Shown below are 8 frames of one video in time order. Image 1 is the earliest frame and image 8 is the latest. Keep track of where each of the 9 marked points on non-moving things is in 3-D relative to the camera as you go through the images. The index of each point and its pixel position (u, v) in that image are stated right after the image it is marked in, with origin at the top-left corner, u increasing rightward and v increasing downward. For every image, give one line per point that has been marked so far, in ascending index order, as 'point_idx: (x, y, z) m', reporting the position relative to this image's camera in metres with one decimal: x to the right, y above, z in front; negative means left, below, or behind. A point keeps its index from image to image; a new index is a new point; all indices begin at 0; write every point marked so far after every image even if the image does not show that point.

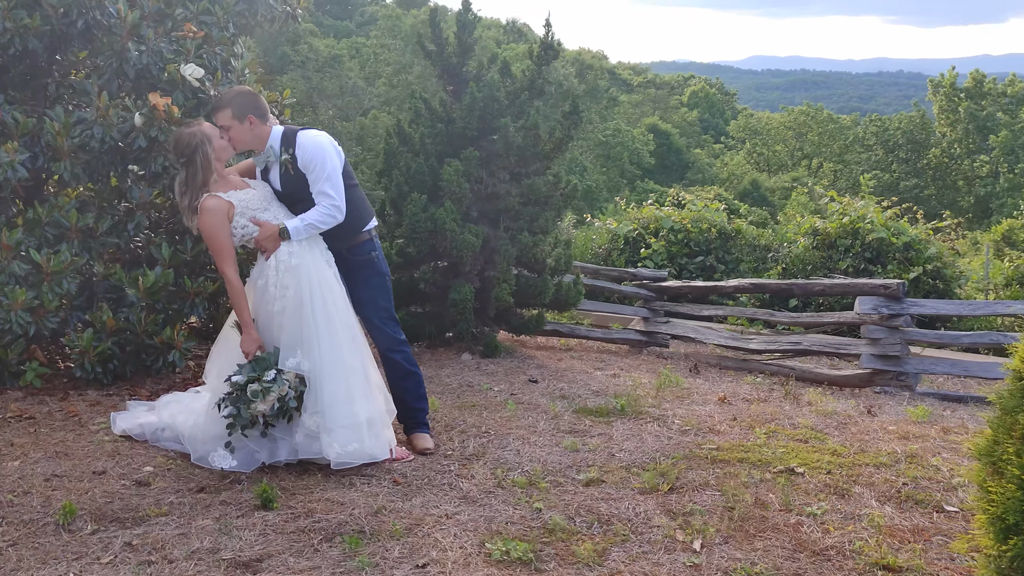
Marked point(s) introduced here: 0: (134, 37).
0: (-1.8, +1.2, +5.1) m
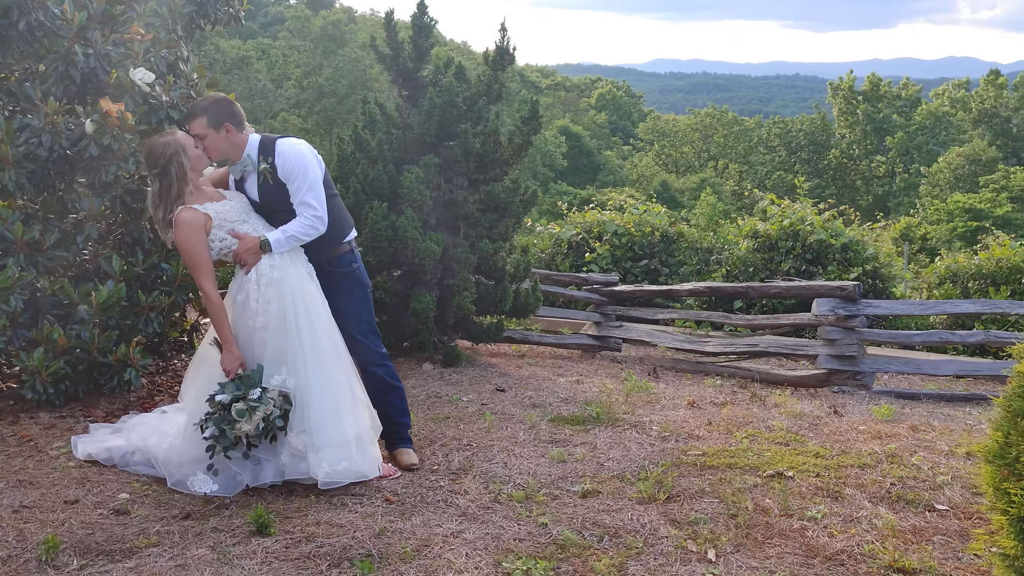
0: (-2.0, +1.2, +4.9) m
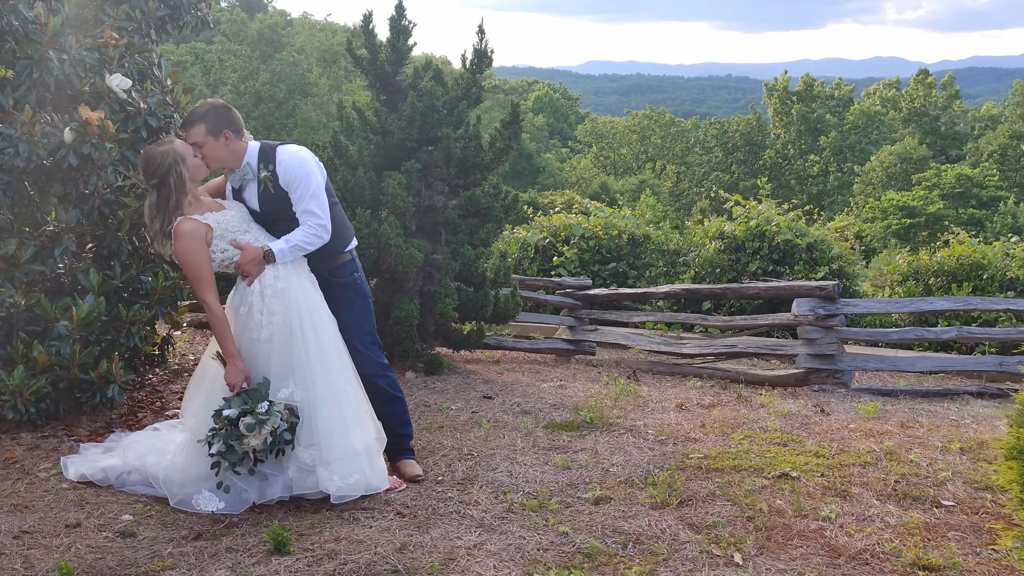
0: (-2.0, +1.1, +4.7) m
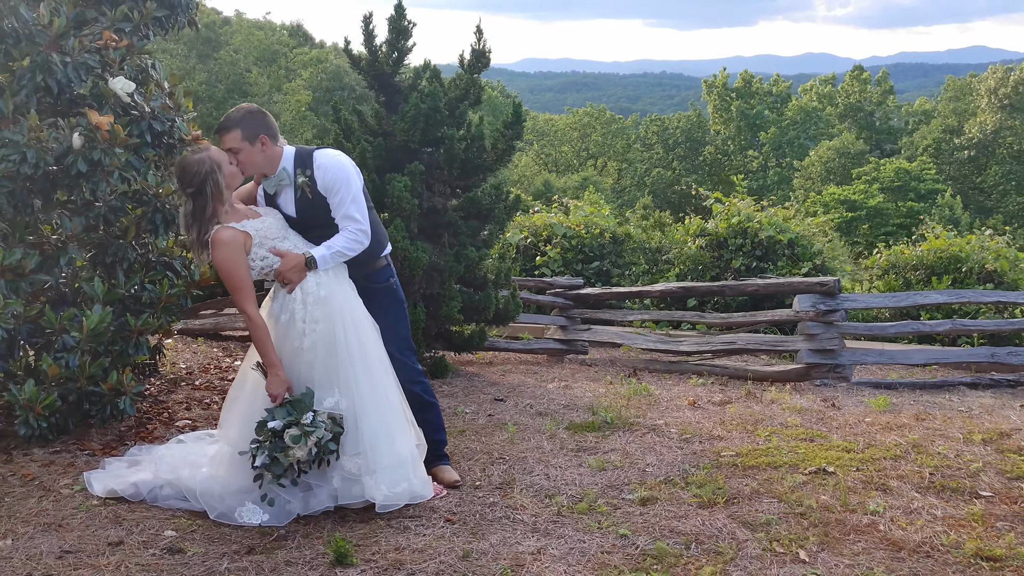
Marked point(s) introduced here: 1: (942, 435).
0: (-2.0, +1.0, +4.5) m
1: (+1.9, -0.6, +4.6) m
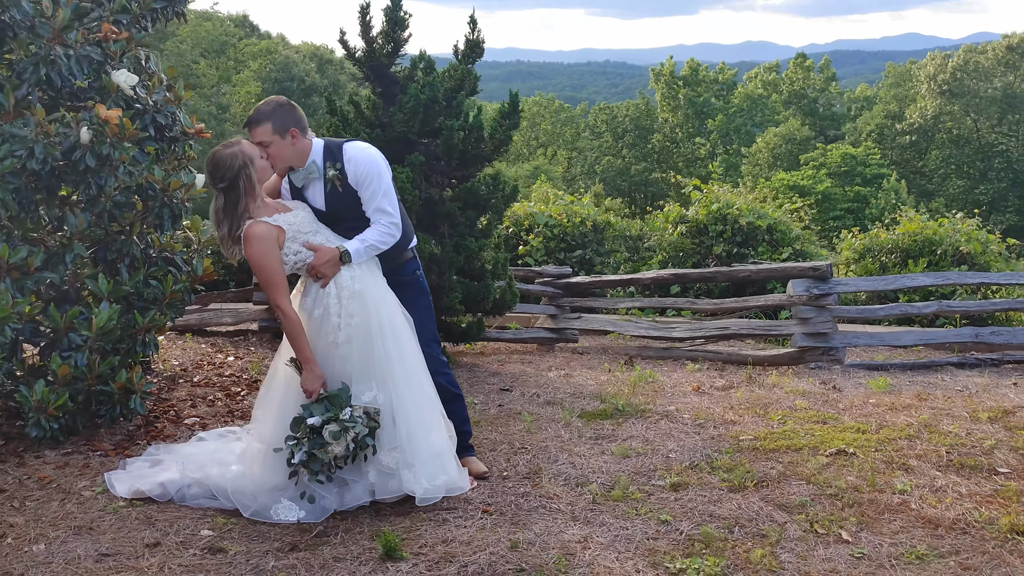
0: (-1.9, +1.0, +4.4) m
1: (+1.9, -0.6, +4.7) m
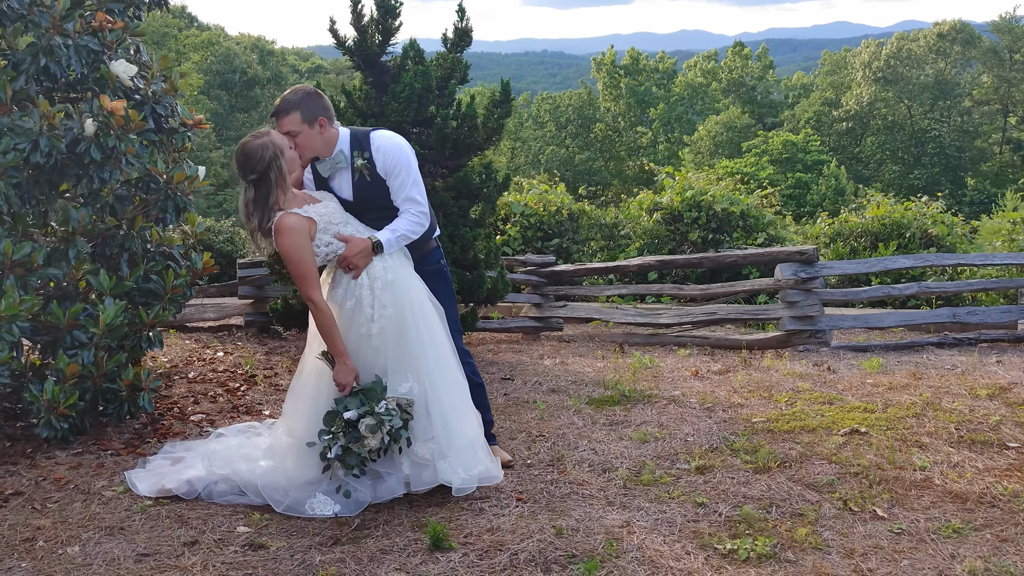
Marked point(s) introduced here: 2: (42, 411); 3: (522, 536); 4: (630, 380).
0: (-1.9, +1.1, +4.3) m
1: (+2.0, -0.5, +4.8) m
2: (-1.9, -0.5, +4.1) m
3: (0.0, -0.8, +3.2) m
4: (+0.6, -0.5, +5.4) m
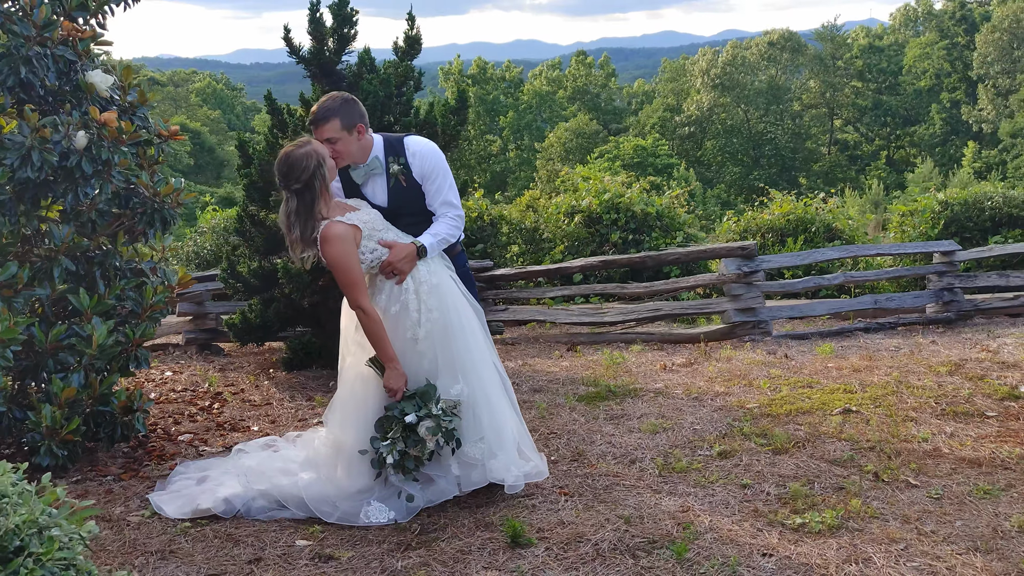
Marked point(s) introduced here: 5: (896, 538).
0: (-1.9, +1.0, +4.1) m
1: (+2.0, -0.4, +5.2) m
2: (-1.8, -0.6, +3.9) m
3: (+0.3, -0.8, +3.3) m
4: (+0.5, -0.5, +5.5) m
5: (+1.1, -0.7, +3.1) m
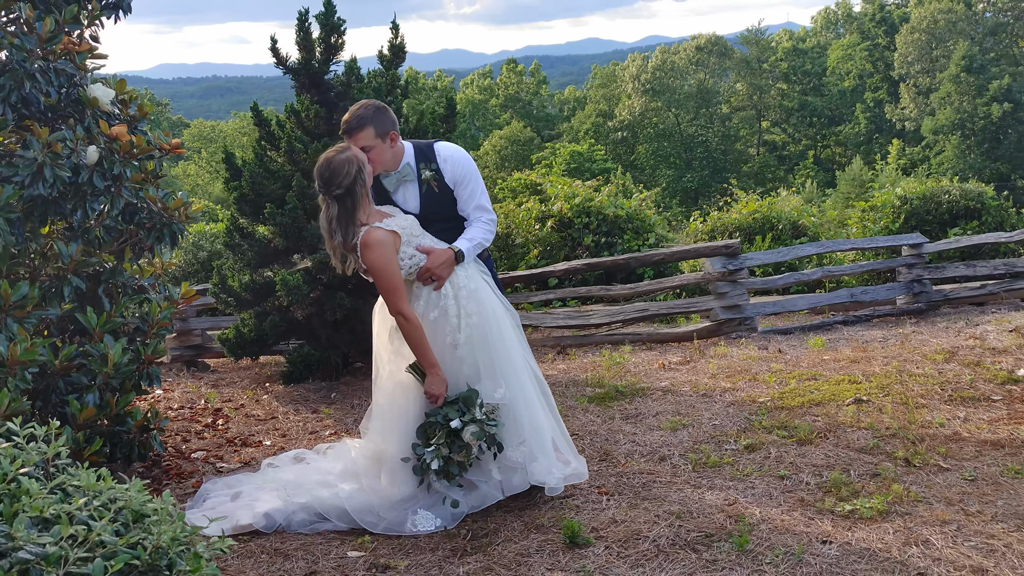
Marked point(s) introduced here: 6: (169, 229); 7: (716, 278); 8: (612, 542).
0: (-1.8, +0.9, +4.0) m
1: (+2.0, -0.4, +5.3) m
2: (-1.6, -0.6, +3.8) m
3: (+0.4, -0.8, +3.3) m
4: (+0.5, -0.5, +5.6) m
5: (+1.3, -0.7, +3.2) m
6: (-1.5, +0.2, +4.4) m
7: (+1.3, +0.1, +6.7) m
8: (+0.3, -0.8, +3.2) m
